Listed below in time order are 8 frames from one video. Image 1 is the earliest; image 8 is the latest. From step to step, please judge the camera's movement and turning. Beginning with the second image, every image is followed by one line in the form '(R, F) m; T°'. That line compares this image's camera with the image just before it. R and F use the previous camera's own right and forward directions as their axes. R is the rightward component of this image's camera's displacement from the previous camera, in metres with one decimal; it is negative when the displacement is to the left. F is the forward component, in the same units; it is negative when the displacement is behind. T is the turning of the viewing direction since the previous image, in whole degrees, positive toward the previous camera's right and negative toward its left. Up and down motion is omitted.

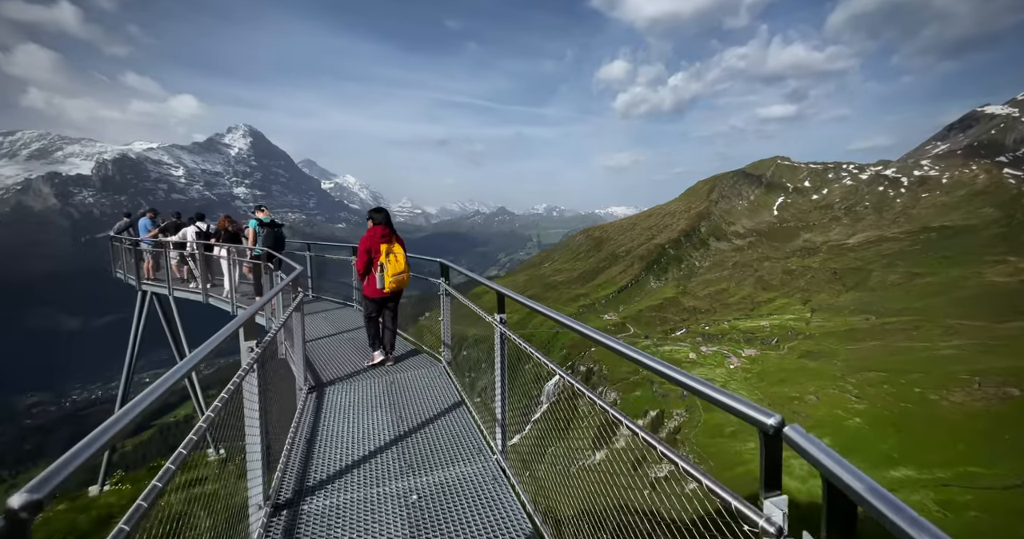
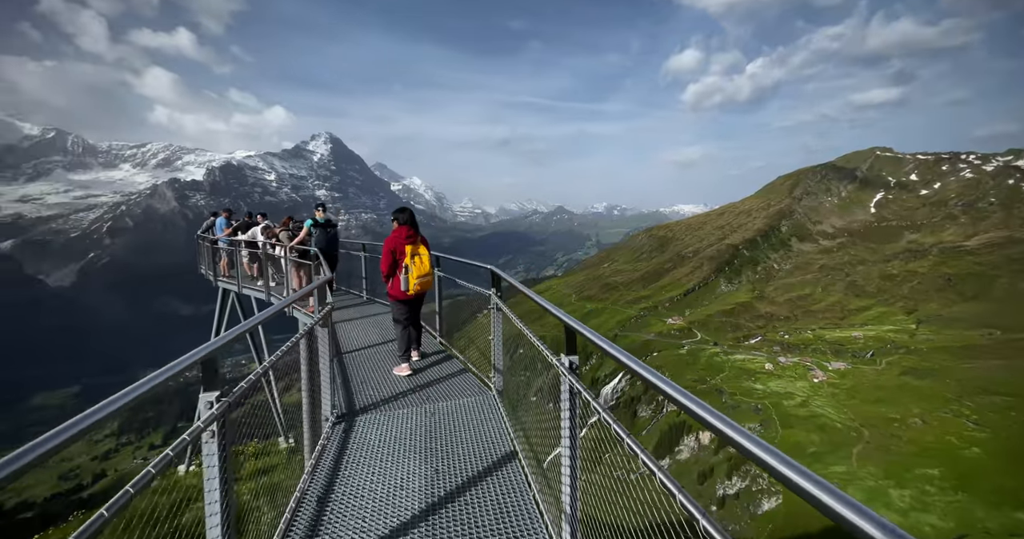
(+4.5, +0.1) m; -10°
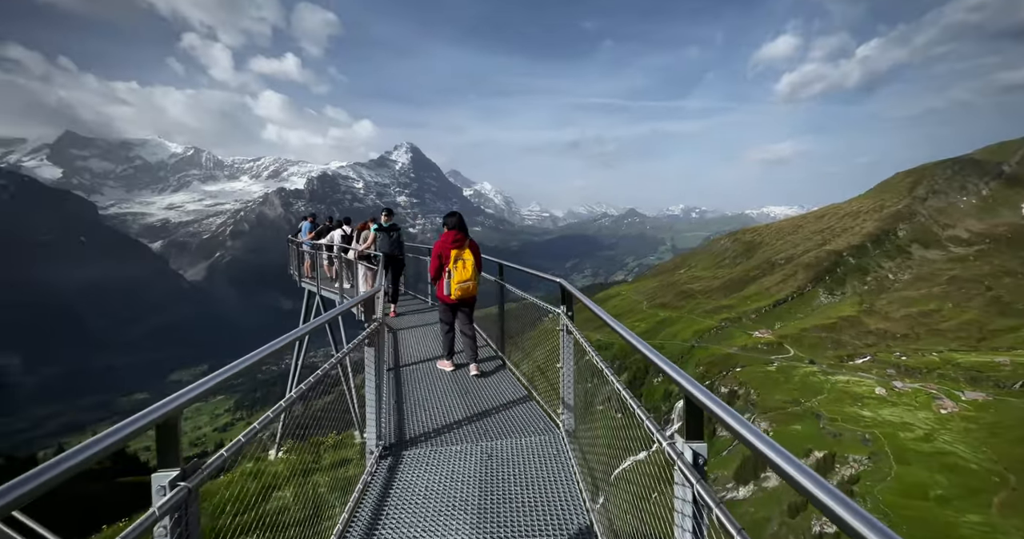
(+4.7, +1.1) m; -12°
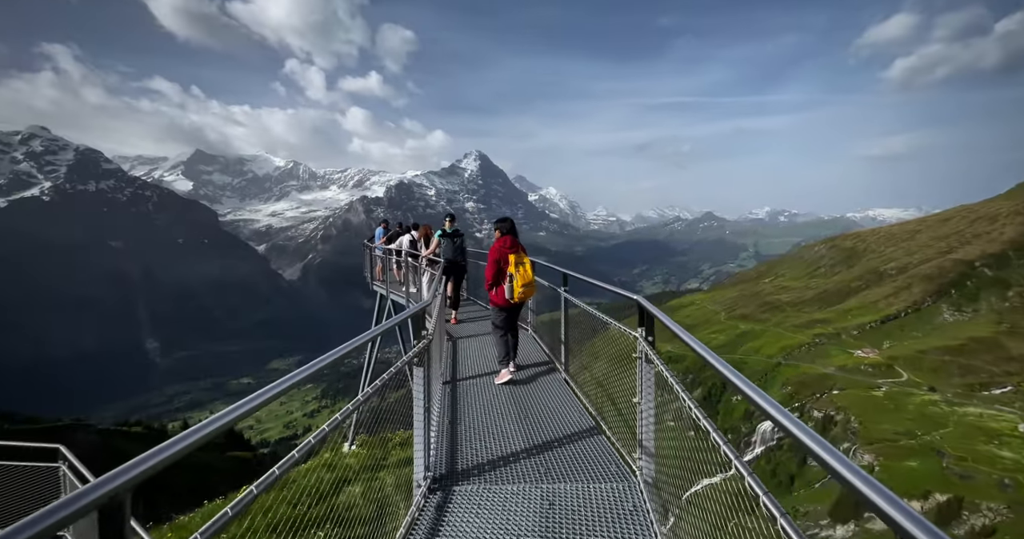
(+2.6, +1.4) m; -10°
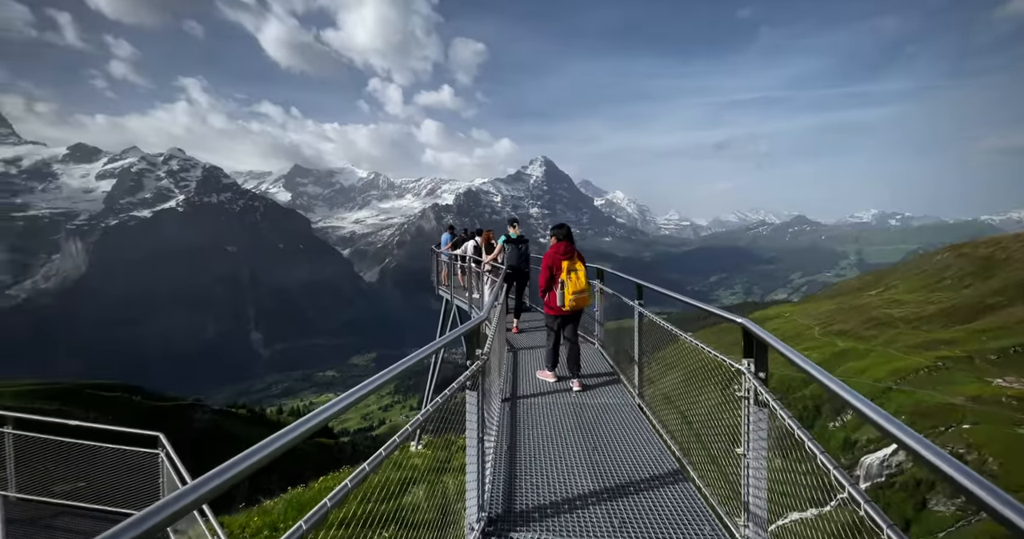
(+1.5, +2.3) m; -9°
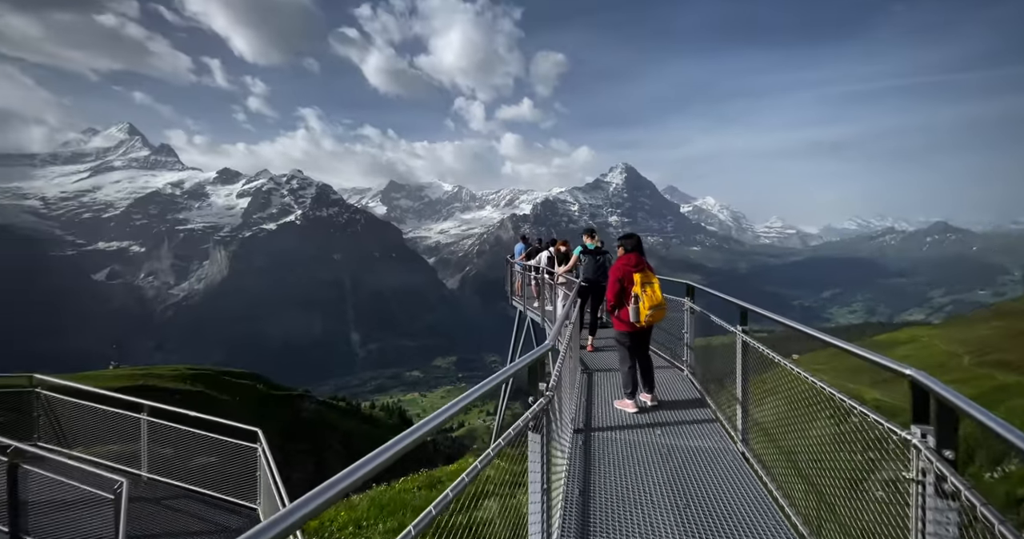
(+0.1, +2.3) m; -9°
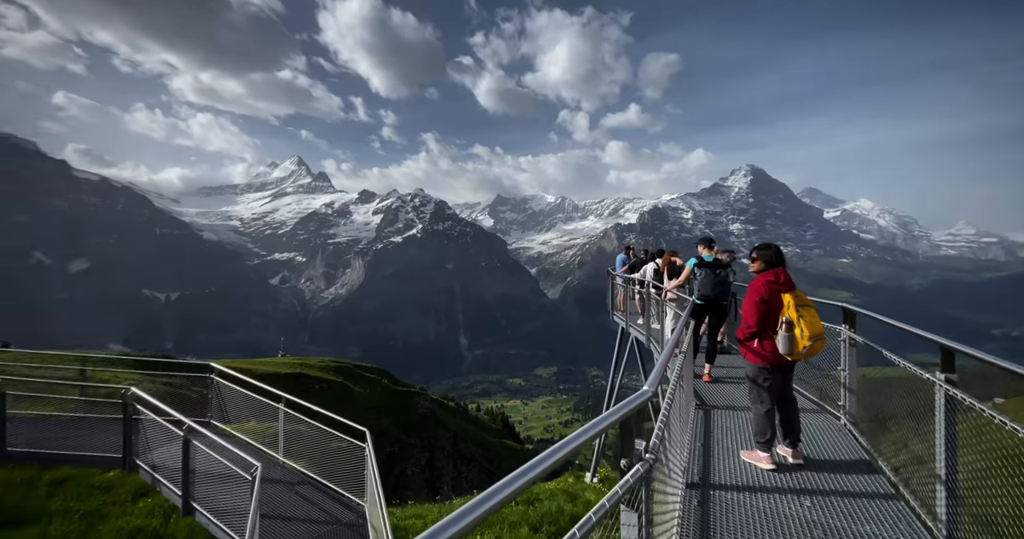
(-0.2, +3.2) m; -12°
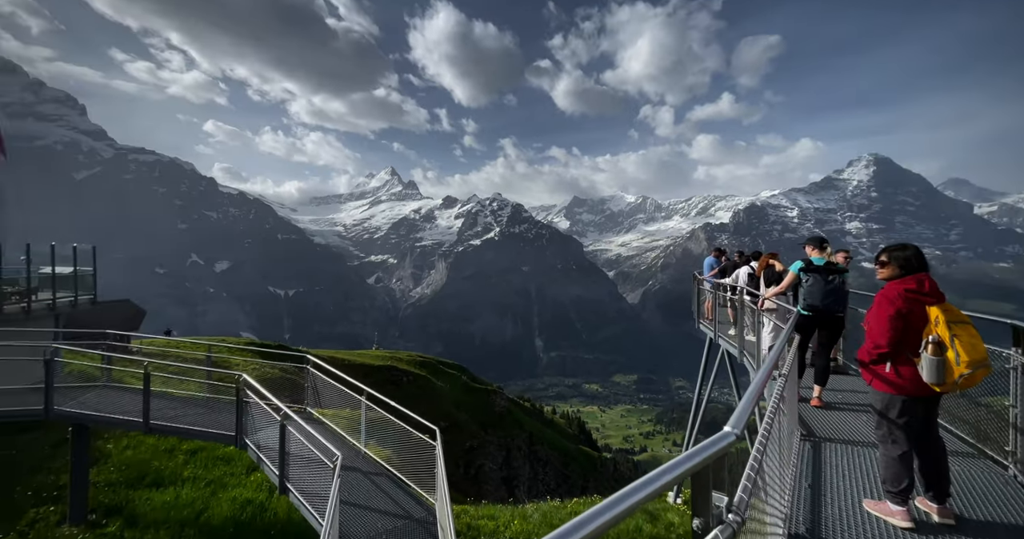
(-0.3, +2.3) m; -9°
